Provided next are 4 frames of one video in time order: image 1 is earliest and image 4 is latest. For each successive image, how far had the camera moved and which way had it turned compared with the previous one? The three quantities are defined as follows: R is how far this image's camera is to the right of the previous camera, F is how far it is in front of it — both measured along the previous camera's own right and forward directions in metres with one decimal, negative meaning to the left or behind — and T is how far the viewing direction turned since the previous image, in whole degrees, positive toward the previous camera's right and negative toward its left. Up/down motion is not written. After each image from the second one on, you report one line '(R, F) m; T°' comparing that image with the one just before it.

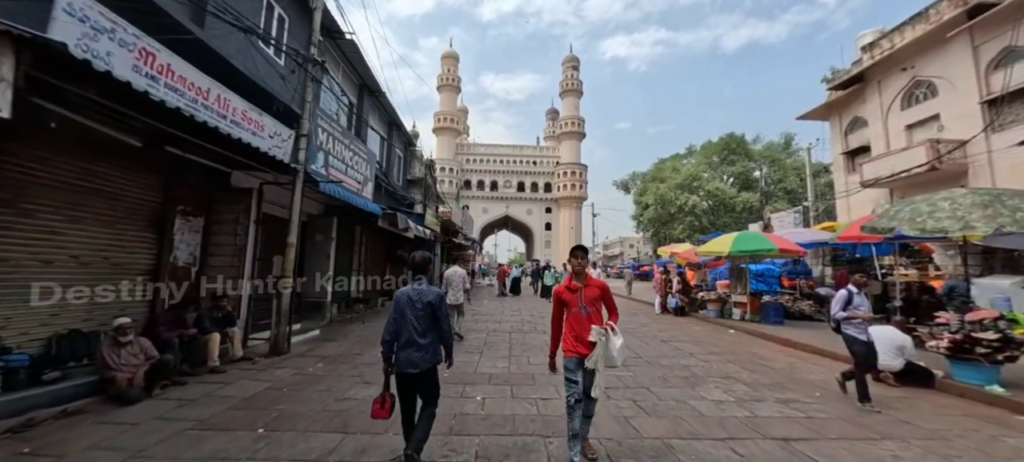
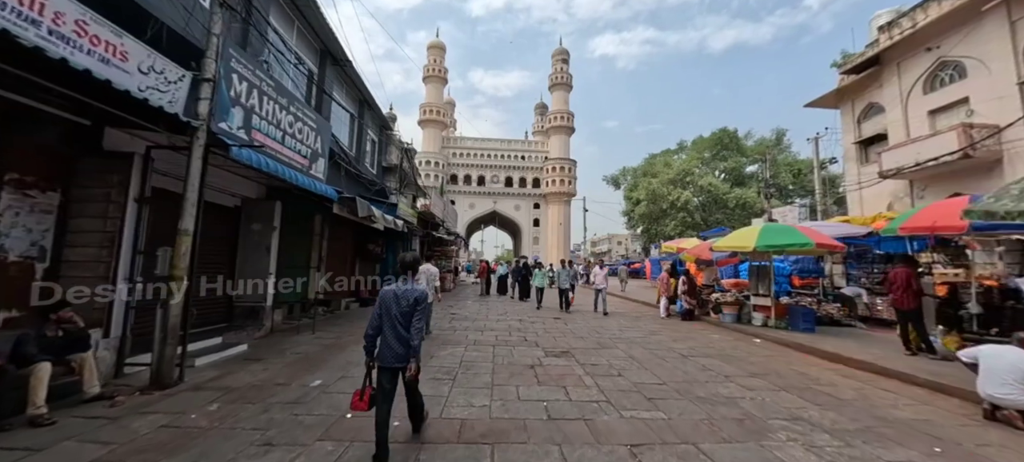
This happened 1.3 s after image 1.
(0.0, +1.6) m; +2°
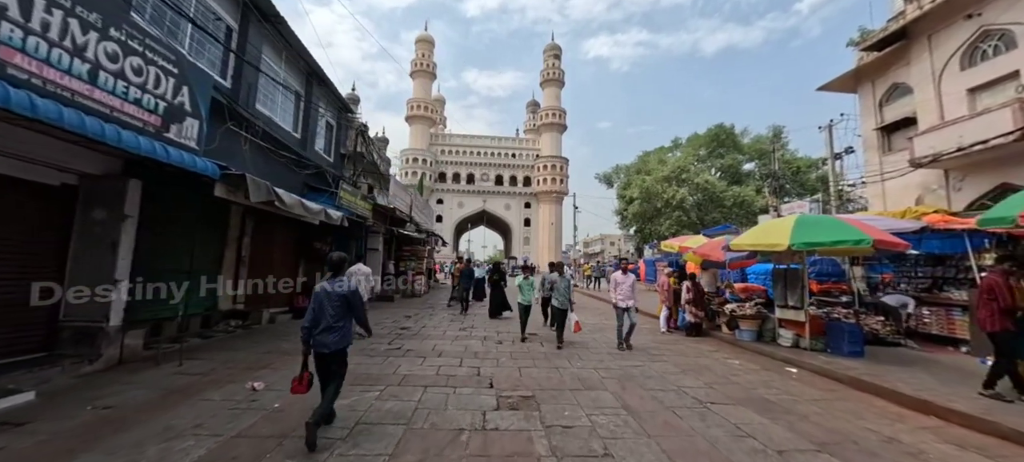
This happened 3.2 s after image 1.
(+0.6, +2.0) m; +1°
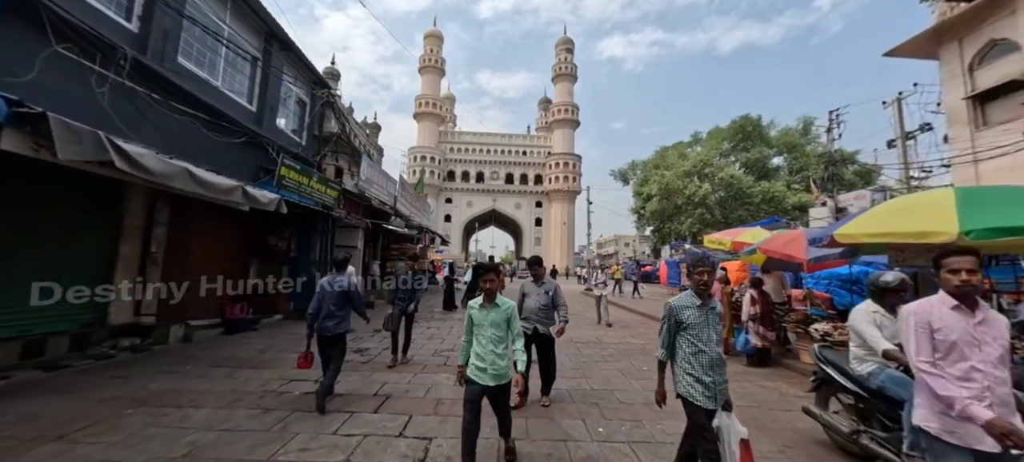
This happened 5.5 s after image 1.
(+0.3, +2.2) m; -2°
